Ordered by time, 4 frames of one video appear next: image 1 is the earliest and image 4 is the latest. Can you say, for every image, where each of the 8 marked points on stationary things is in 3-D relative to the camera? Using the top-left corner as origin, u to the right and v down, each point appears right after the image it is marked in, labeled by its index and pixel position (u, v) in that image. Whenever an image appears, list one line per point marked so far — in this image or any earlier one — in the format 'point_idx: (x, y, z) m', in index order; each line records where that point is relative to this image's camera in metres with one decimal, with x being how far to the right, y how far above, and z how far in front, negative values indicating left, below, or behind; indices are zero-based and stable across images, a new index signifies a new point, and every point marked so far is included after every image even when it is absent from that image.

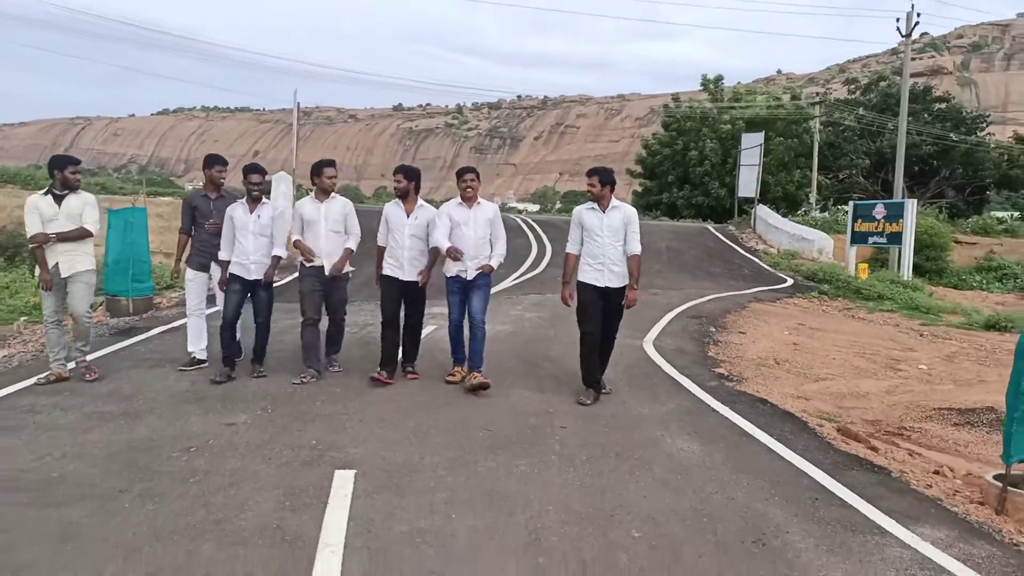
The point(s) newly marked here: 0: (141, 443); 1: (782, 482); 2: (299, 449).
0: (-2.2, -1.0, +5.1) m
1: (+1.6, -1.1, +5.0) m
2: (-1.3, -1.0, +5.2) m
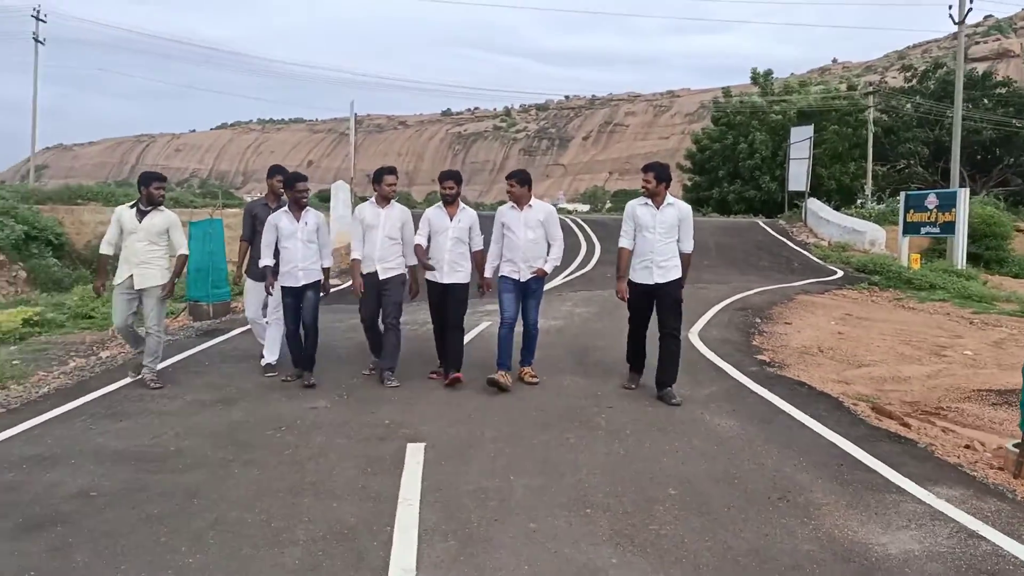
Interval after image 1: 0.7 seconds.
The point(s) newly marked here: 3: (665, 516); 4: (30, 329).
0: (-1.9, -1.0, +5.8) m
1: (+2.0, -1.1, +5.5) m
2: (-0.9, -1.0, +5.8) m
3: (+0.8, -1.2, +4.2) m
4: (-7.2, -0.6, +12.5) m
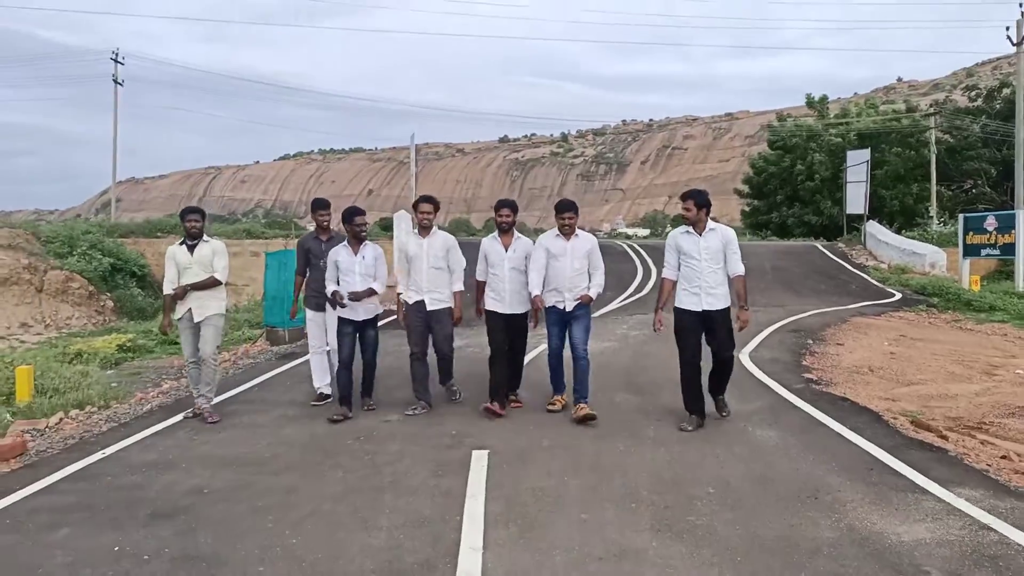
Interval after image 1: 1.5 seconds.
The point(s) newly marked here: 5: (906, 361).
0: (-1.4, -1.2, +6.6) m
1: (+2.4, -1.2, +5.9) m
2: (-0.5, -1.2, +6.5) m
3: (+1.1, -1.3, +4.7) m
4: (-6.3, -1.1, +13.5) m
5: (+5.3, -1.0, +11.3) m
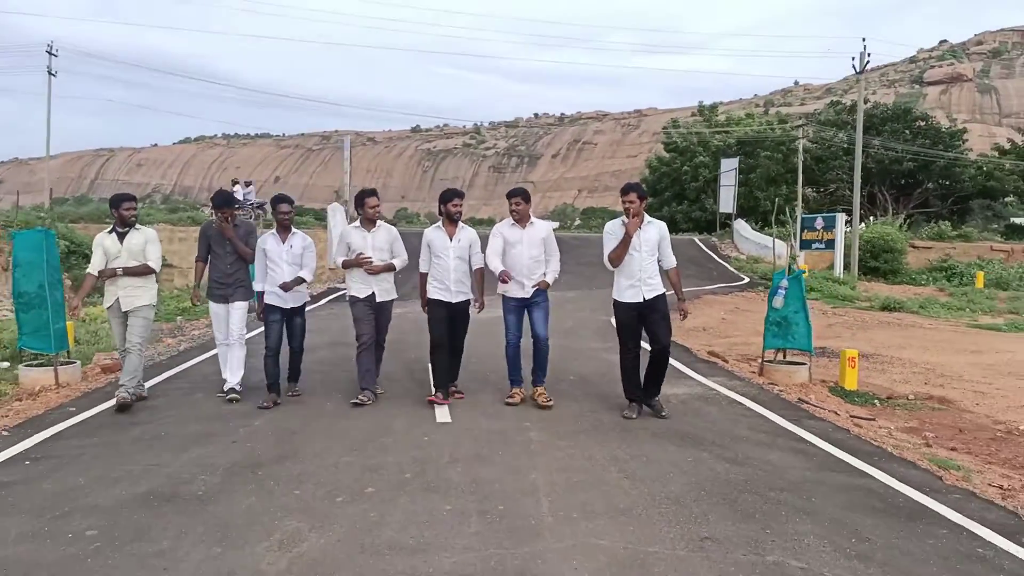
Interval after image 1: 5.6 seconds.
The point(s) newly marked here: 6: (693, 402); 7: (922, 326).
0: (-2.2, -0.9, +10.0) m
1: (+1.7, -0.9, +9.8) m
2: (-1.2, -0.9, +10.1) m
3: (+0.5, -1.0, +8.5) m
4: (-7.7, -0.6, +16.5) m
5: (+4.0, -0.7, +15.5) m
6: (+1.7, -1.1, +7.8) m
7: (+7.8, -0.7, +15.9) m
